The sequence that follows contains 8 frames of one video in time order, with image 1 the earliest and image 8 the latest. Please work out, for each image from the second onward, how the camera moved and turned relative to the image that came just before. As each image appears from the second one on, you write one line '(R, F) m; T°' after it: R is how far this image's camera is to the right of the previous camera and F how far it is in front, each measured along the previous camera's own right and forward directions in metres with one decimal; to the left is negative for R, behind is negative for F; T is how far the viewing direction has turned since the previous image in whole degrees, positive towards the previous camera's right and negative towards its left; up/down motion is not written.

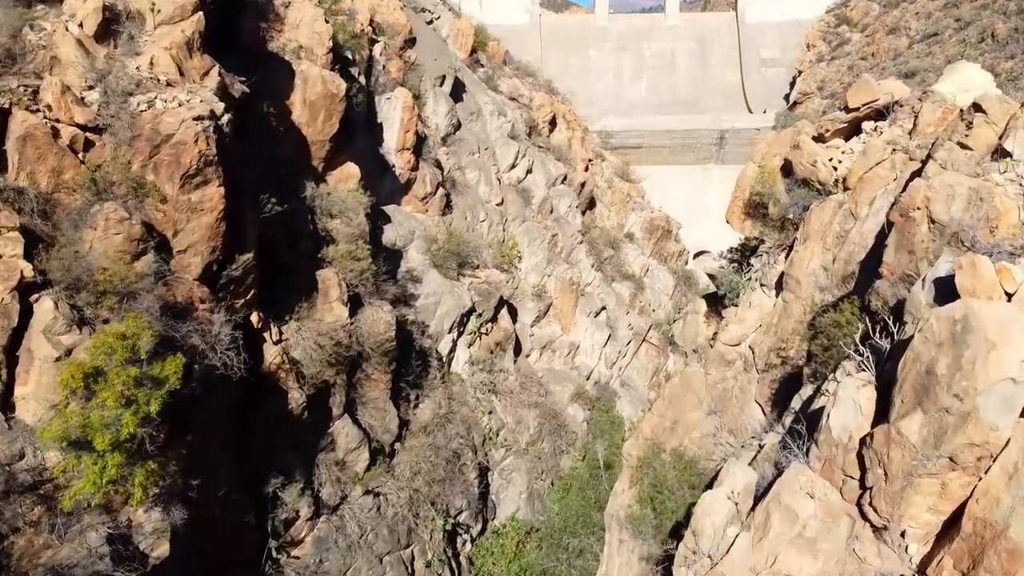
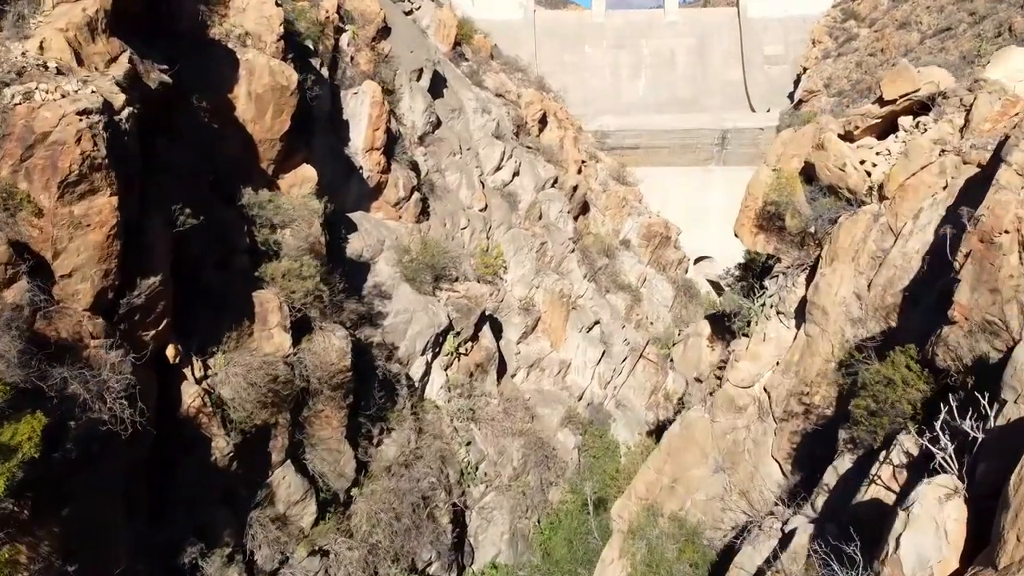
(+0.3, +1.2) m; 0°
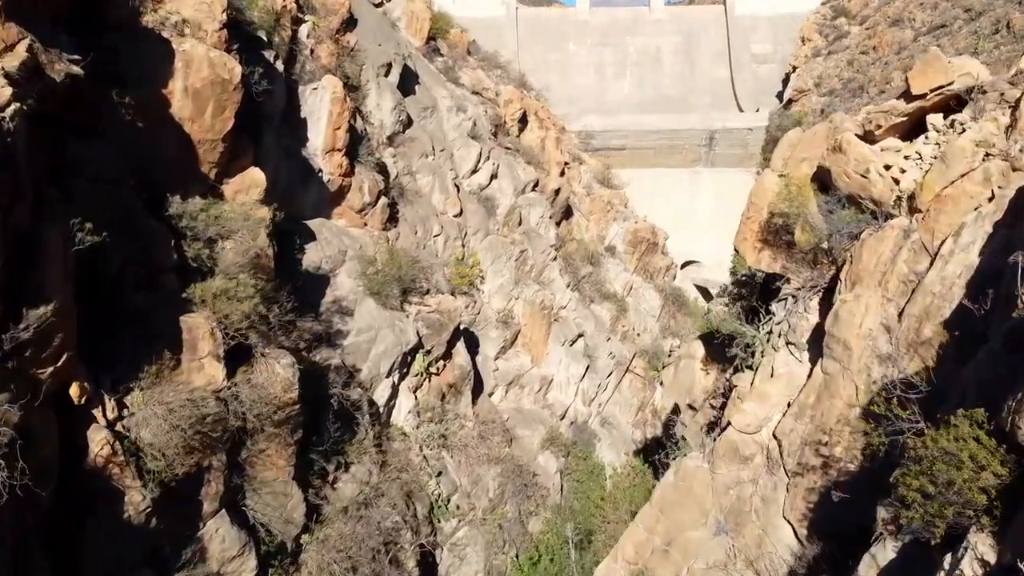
(+0.1, +0.9) m; +1°
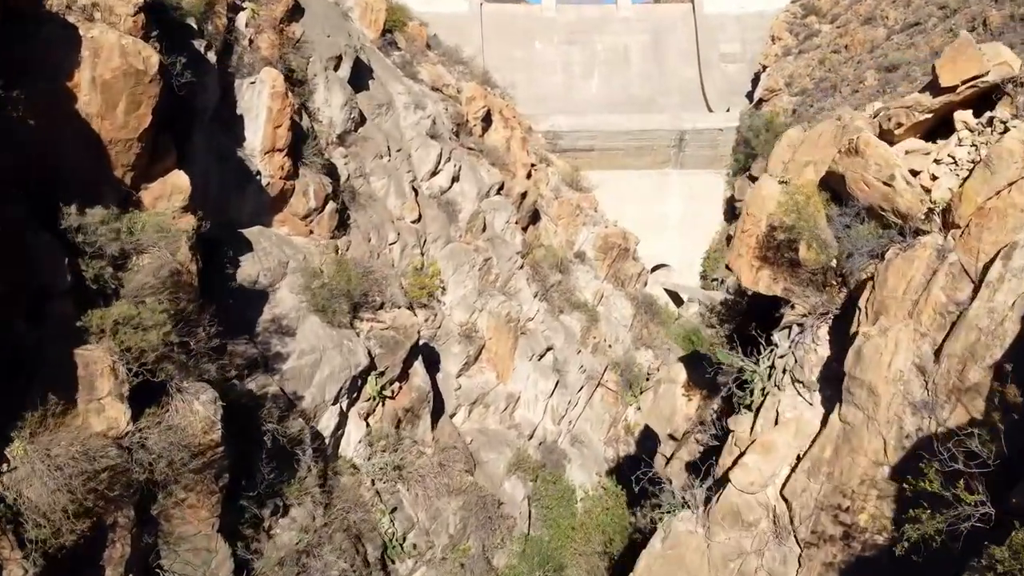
(+0.1, +0.8) m; +2°
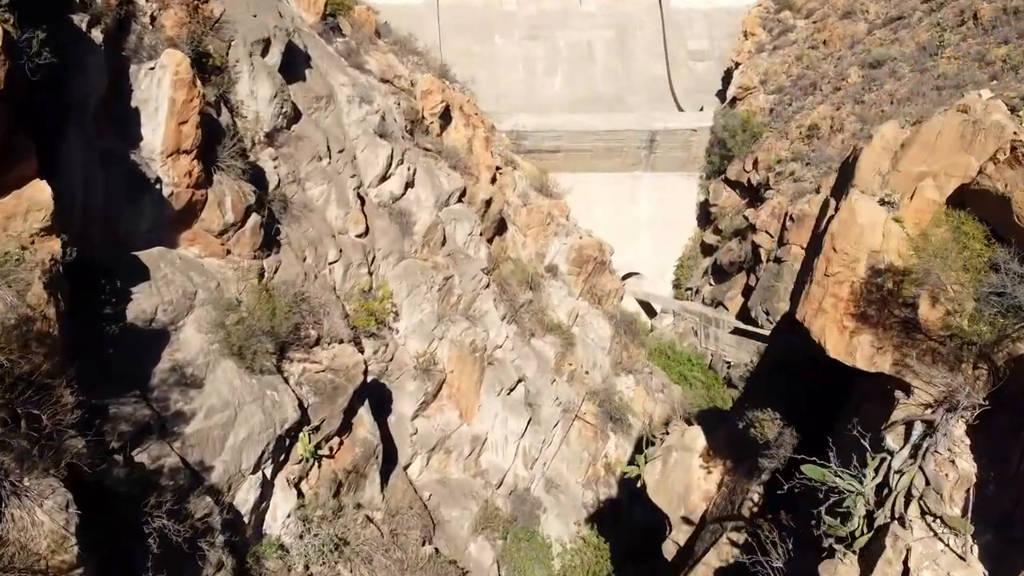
(-0.1, +1.5) m; +3°
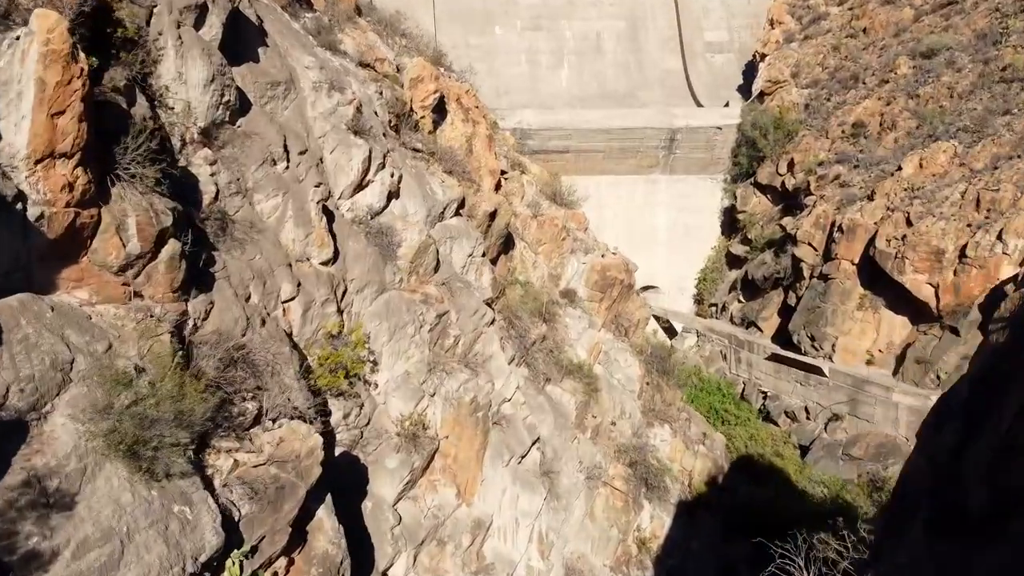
(-0.1, +2.0) m; 0°
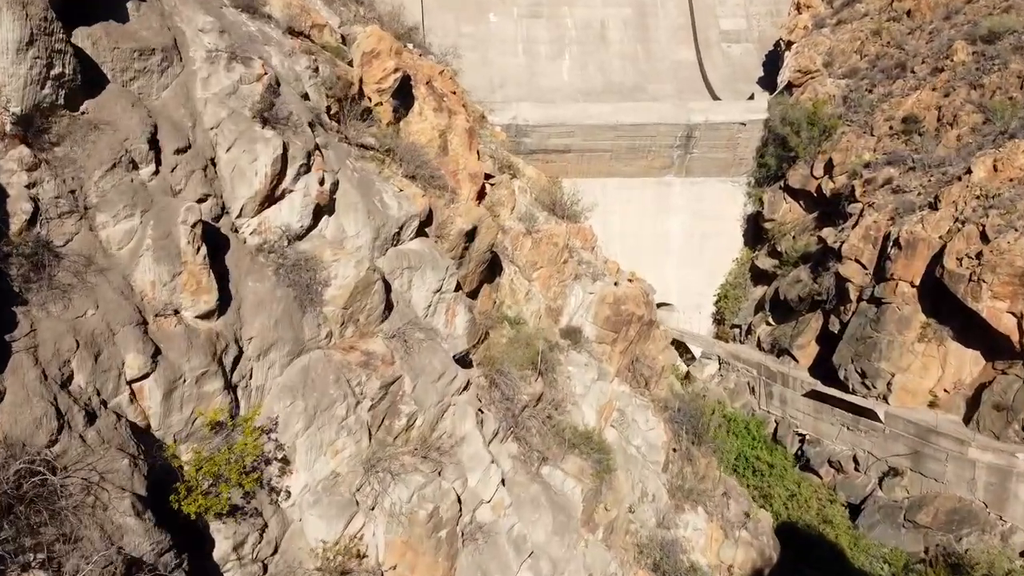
(+0.1, +2.2) m; 0°
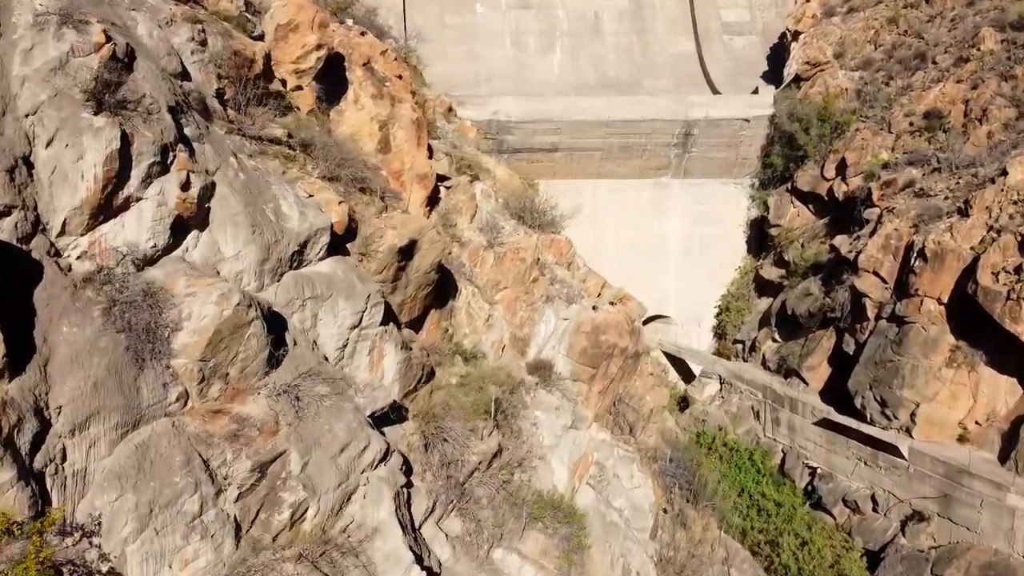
(+0.4, +1.3) m; 0°
